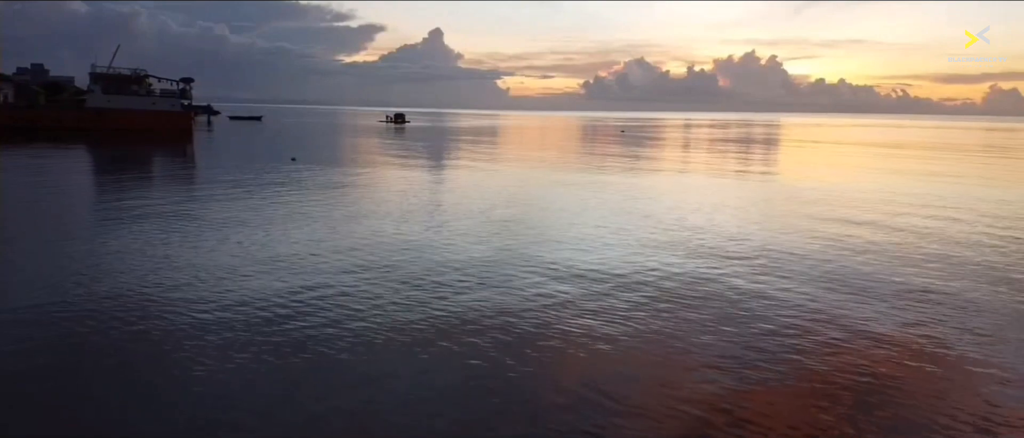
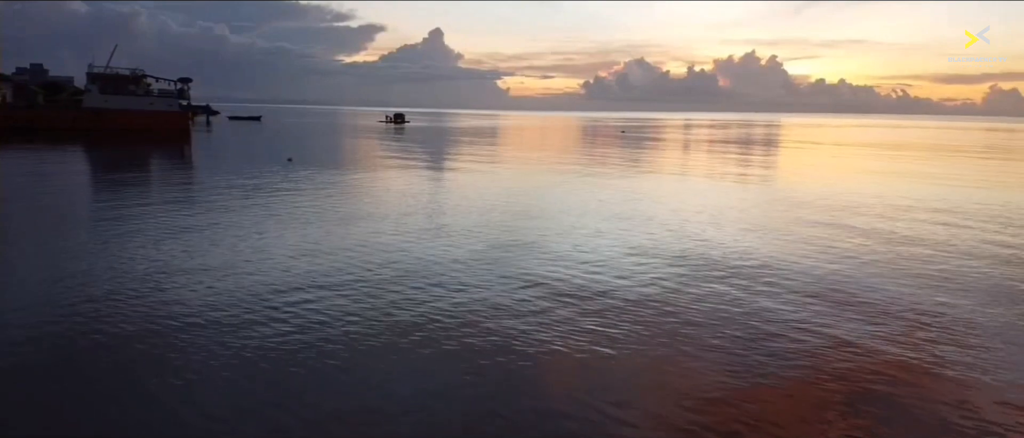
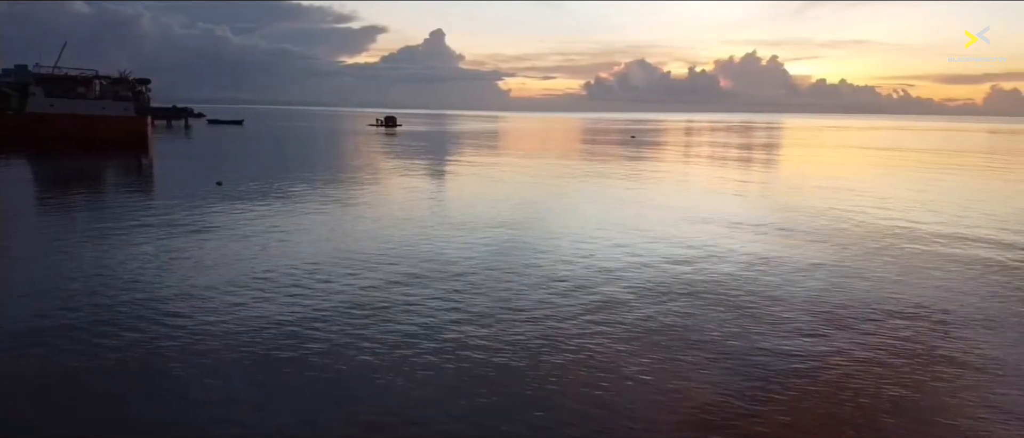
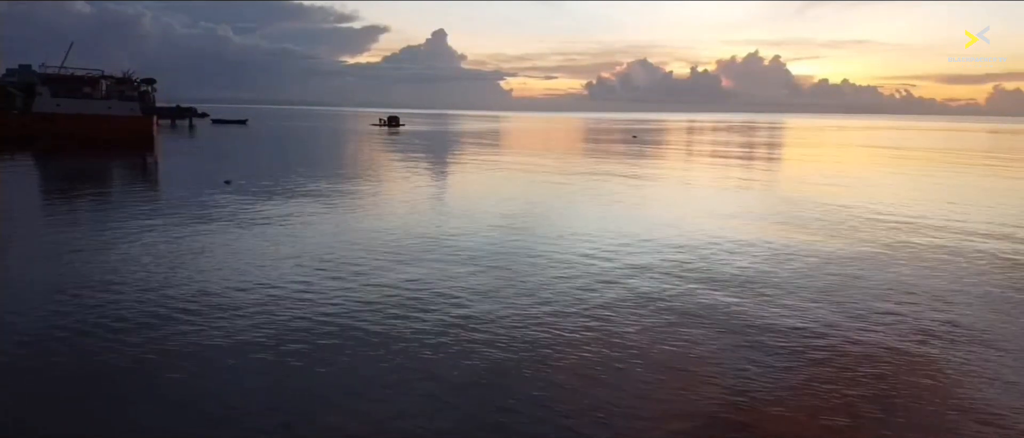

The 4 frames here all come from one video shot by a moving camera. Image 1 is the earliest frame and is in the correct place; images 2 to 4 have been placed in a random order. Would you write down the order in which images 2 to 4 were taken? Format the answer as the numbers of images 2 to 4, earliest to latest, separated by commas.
2, 4, 3
